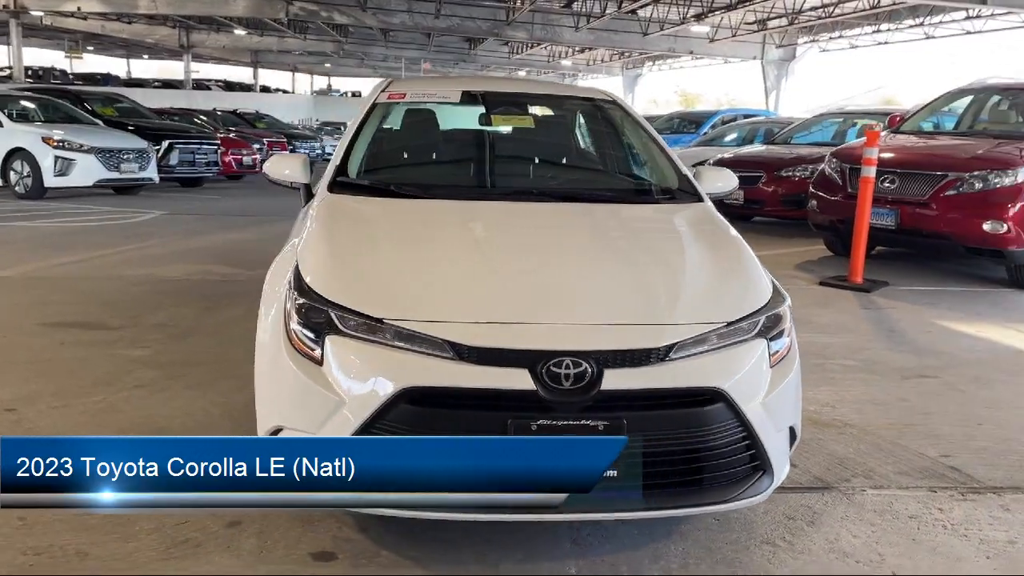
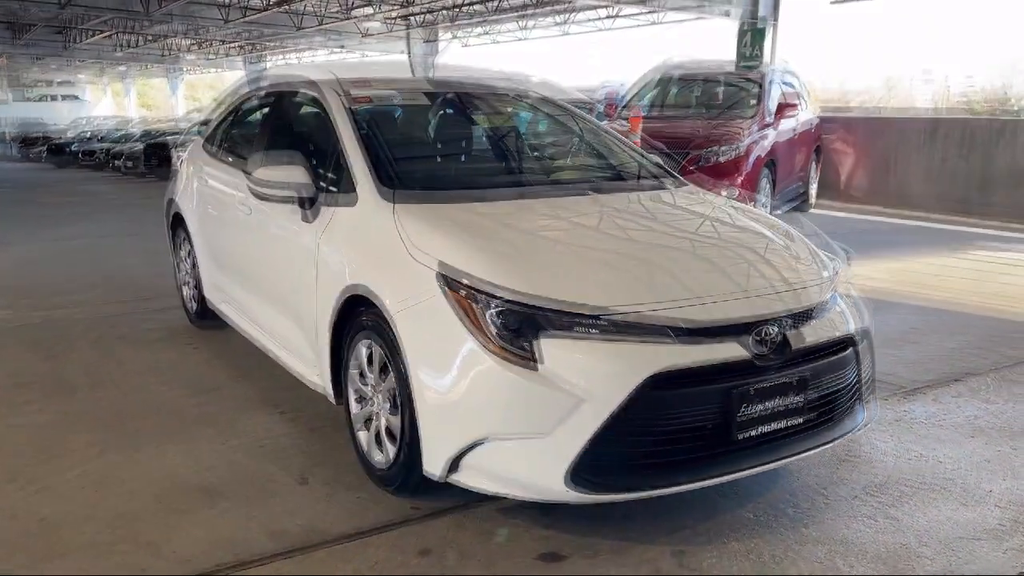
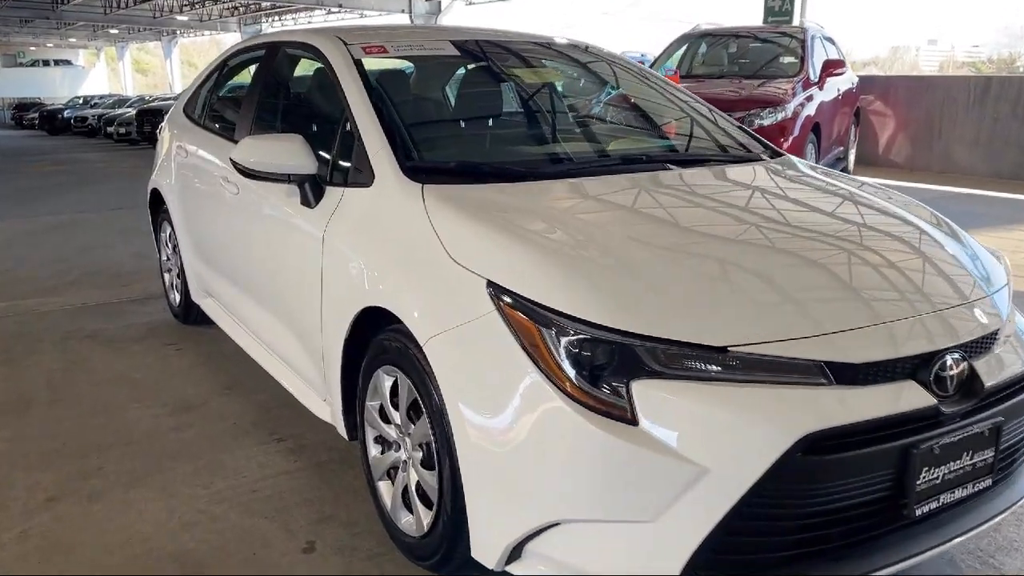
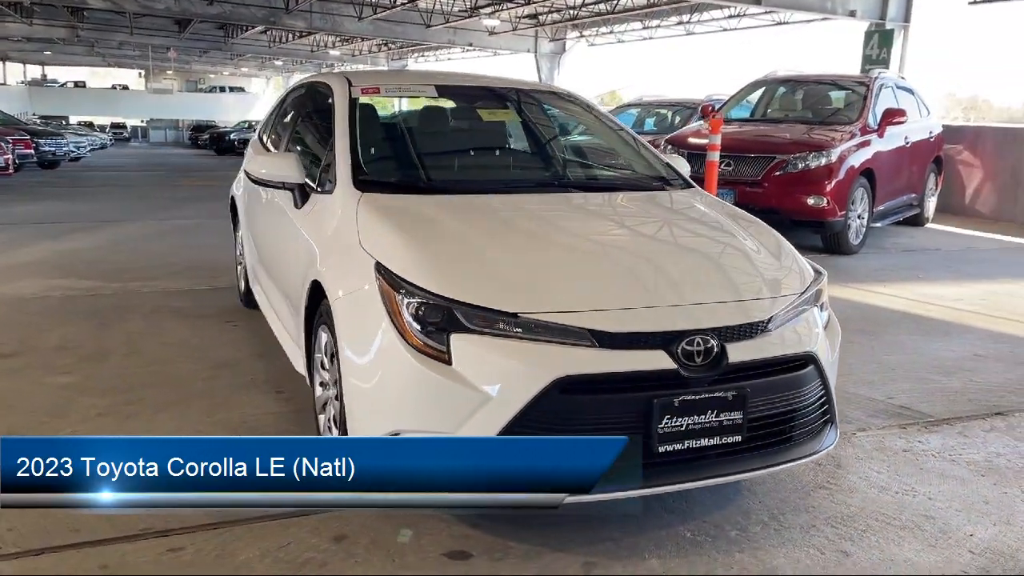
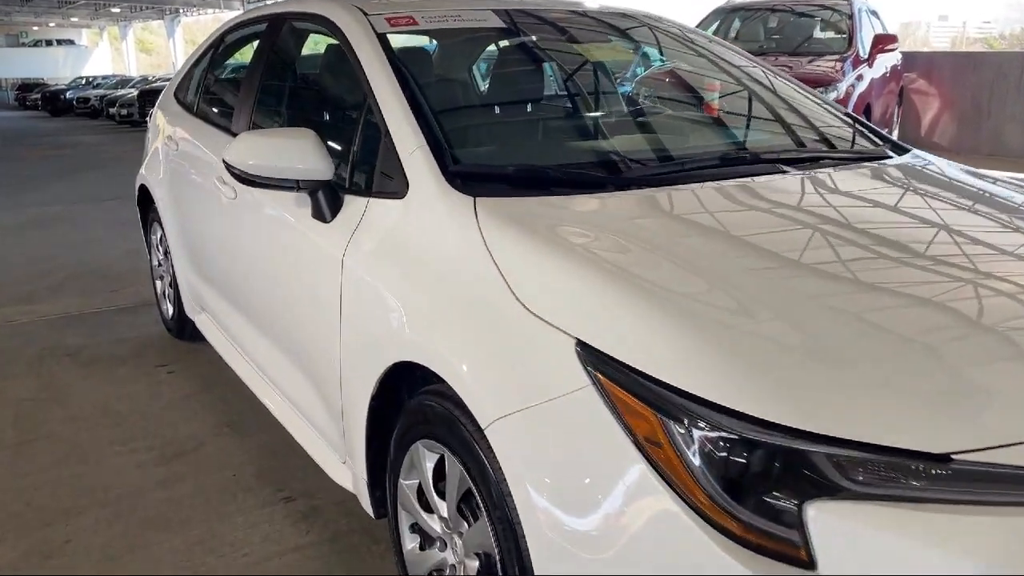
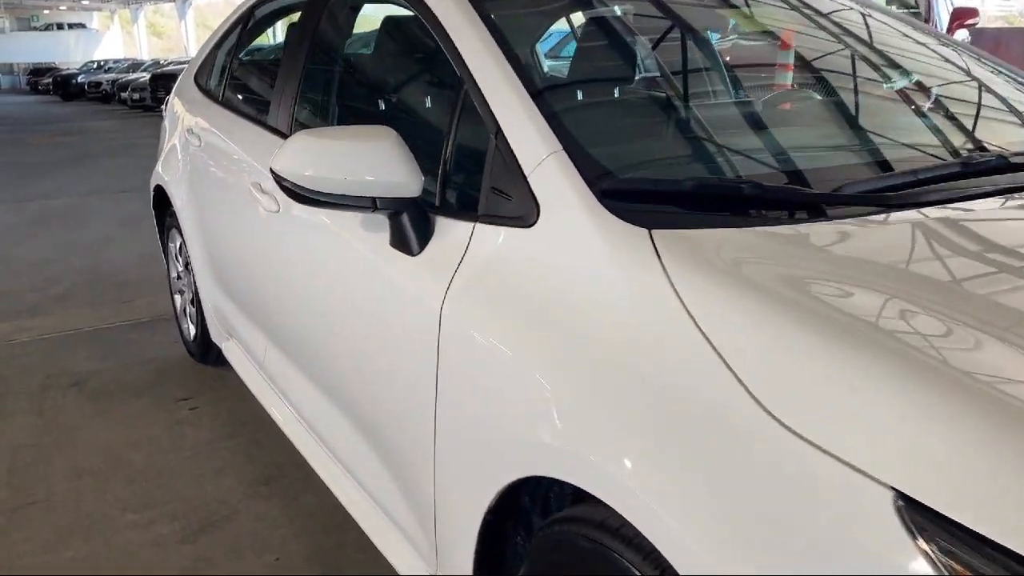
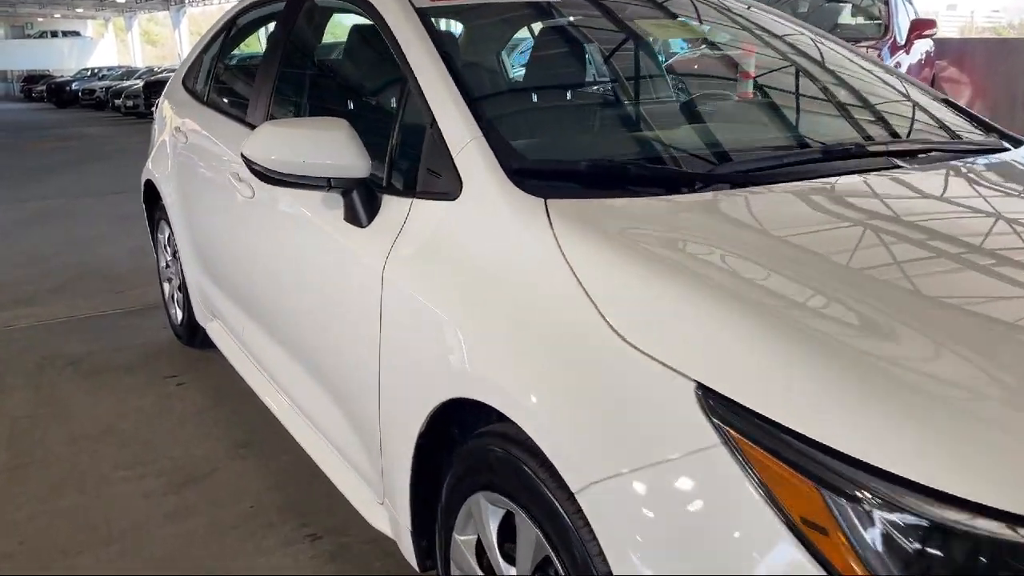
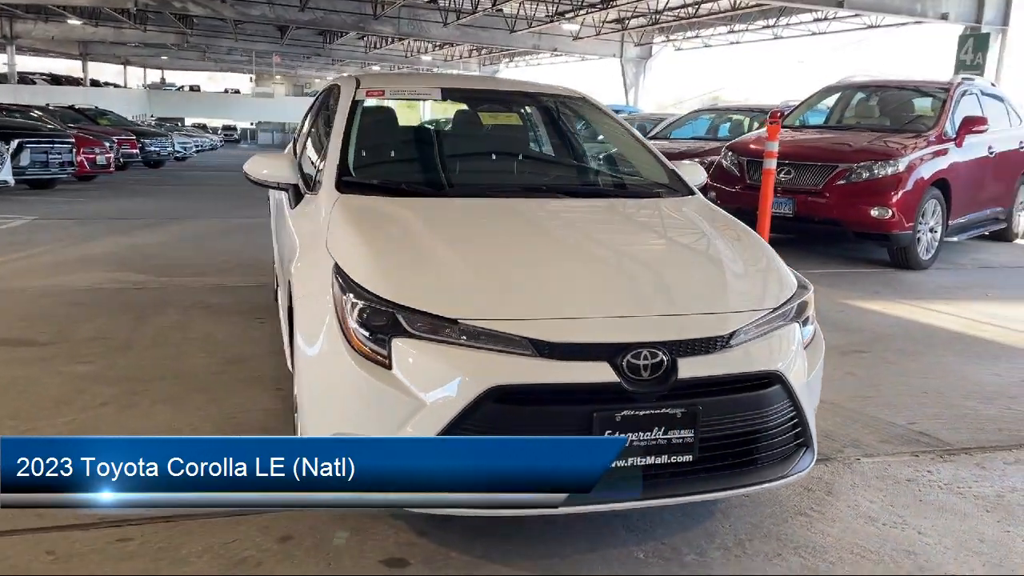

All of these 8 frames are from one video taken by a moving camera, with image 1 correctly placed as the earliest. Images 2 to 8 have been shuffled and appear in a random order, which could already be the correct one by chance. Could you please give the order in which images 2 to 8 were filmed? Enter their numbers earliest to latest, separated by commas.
8, 4, 2, 3, 5, 7, 6
